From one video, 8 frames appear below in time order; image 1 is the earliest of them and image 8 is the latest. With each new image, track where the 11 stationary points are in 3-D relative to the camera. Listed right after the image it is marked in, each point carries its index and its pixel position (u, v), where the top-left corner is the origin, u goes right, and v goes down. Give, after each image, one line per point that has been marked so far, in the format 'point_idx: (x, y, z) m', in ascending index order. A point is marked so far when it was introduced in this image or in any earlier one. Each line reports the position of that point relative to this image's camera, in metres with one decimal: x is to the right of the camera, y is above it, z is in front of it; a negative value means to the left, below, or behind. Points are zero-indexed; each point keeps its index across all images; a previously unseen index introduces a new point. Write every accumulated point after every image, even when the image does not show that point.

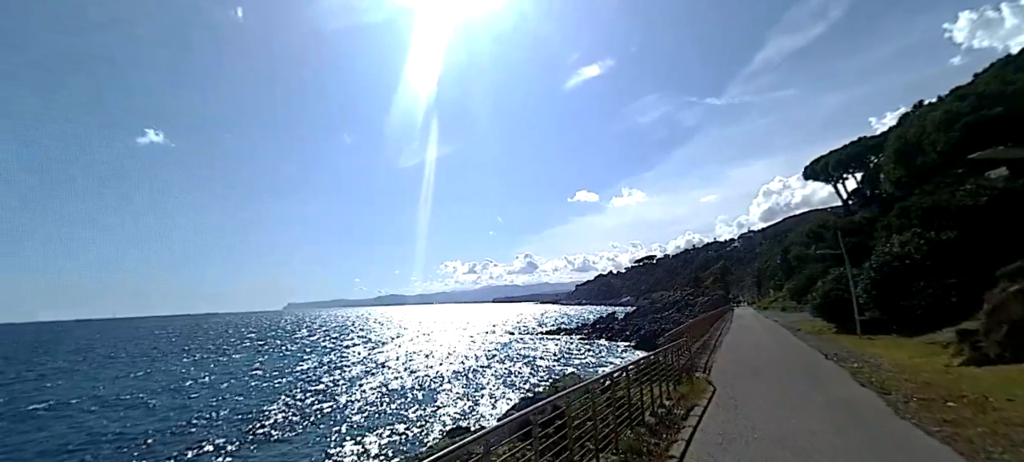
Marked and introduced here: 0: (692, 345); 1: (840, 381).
0: (+6.3, -4.1, +14.1) m
1: (+6.7, -3.1, +8.0) m
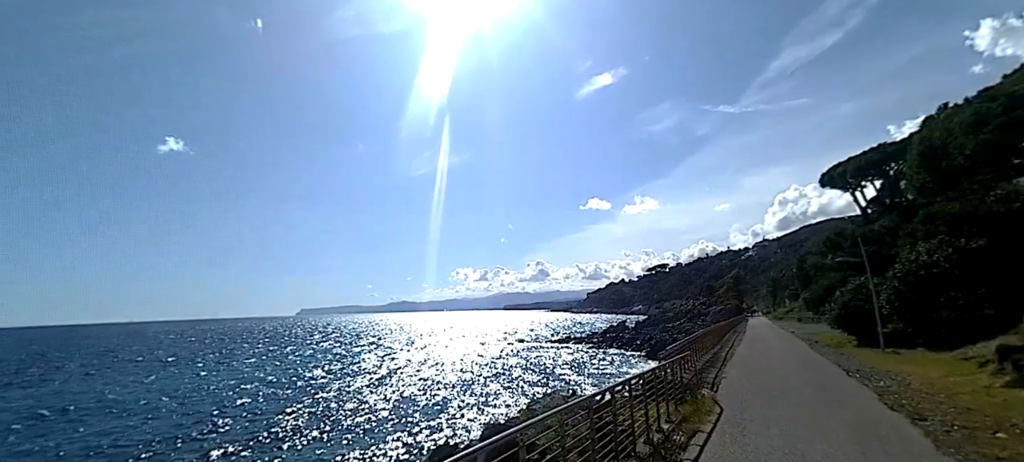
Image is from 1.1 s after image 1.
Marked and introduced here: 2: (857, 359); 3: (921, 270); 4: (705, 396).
0: (+6.3, -4.3, +13.4) m
1: (+6.6, -3.2, +7.3) m
2: (+12.5, -4.7, +14.3) m
3: (+18.7, -1.7, +17.9) m
4: (+3.9, -3.4, +8.1) m
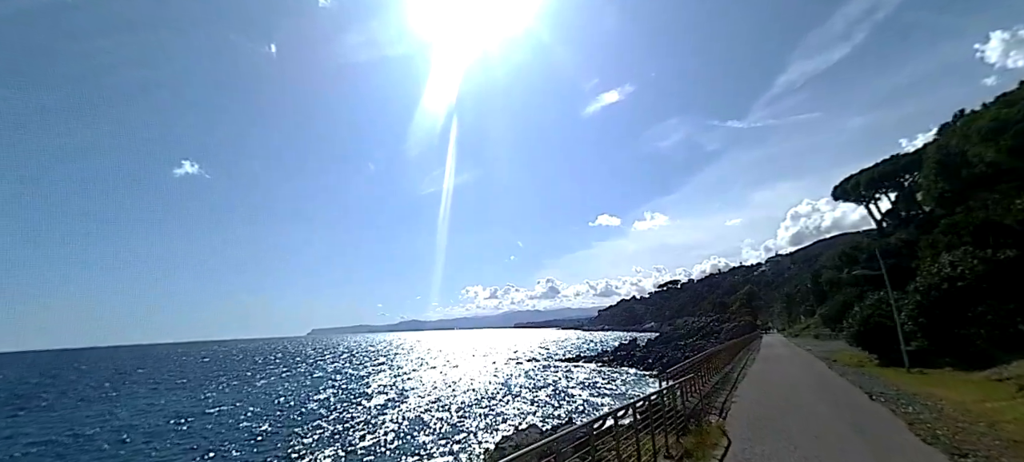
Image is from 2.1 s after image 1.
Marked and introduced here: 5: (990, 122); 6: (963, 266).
0: (+6.3, -4.7, +12.7) m
1: (+6.4, -3.4, +6.7) m
2: (+12.5, -5.1, +13.5) m
3: (+18.8, -2.2, +17.0) m
4: (+3.8, -3.6, +7.4) m
5: (+23.7, +5.4, +19.5) m
6: (+19.0, -1.5, +16.5) m
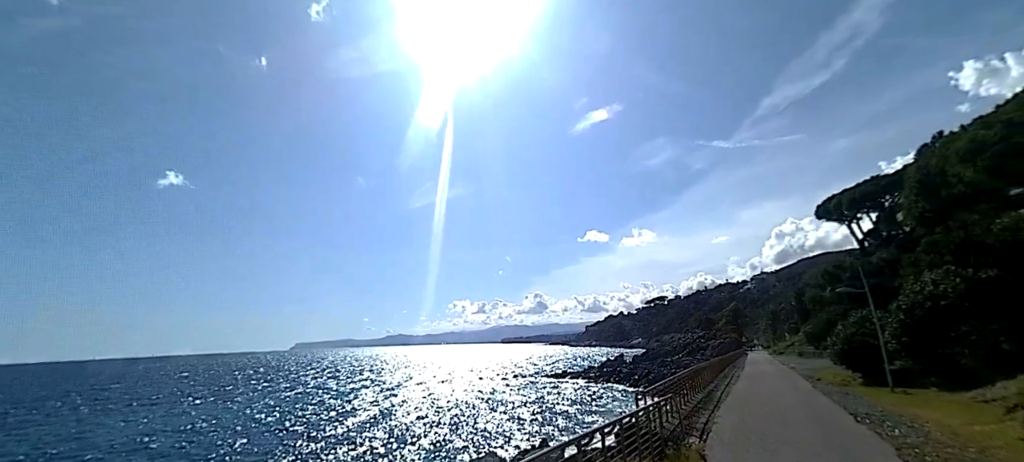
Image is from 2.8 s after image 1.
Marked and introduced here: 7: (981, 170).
0: (+5.6, -5.2, +12.3) m
1: (+5.9, -3.6, +6.4) m
2: (+11.8, -5.7, +13.3) m
3: (+18.0, -3.1, +17.0) m
4: (+3.3, -3.8, +7.1) m
5: (+23.0, +4.4, +20.0) m
6: (+18.2, -2.3, +16.6) m
7: (+22.3, +2.9, +18.9) m
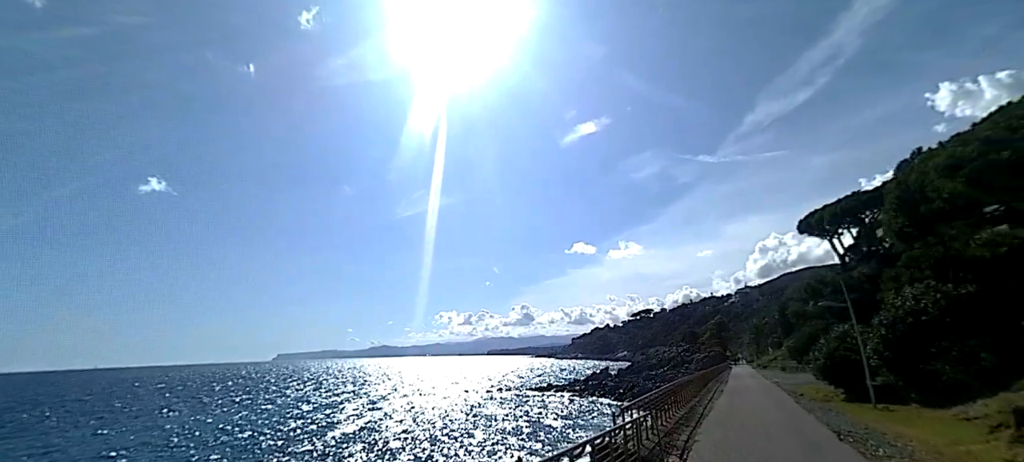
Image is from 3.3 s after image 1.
0: (+5.0, -5.6, +12.0) m
1: (+5.5, -3.8, +6.1) m
2: (+11.1, -6.2, +13.1) m
3: (+17.2, -3.7, +17.2) m
4: (+2.8, -4.0, +6.7) m
5: (+22.2, +3.6, +20.5) m
6: (+17.5, -2.9, +16.8) m
7: (+21.6, +2.1, +19.3) m
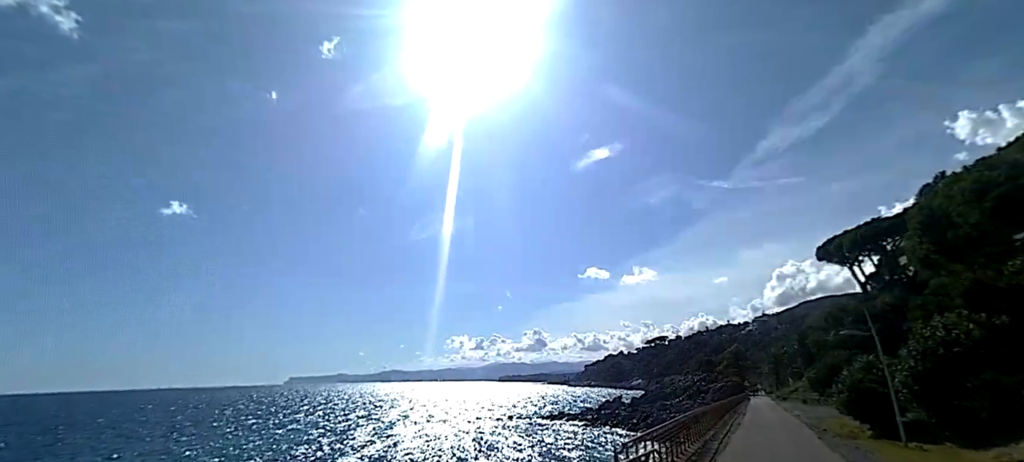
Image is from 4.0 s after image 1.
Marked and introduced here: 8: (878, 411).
0: (+5.1, -6.2, +11.3) m
1: (+5.5, -4.2, +5.5) m
2: (+11.3, -7.0, +12.2) m
3: (+17.5, -4.8, +16.2) m
4: (+2.8, -4.4, +6.2) m
5: (+22.6, +2.3, +19.8) m
6: (+17.8, -4.0, +15.8) m
7: (+22.0, +0.9, +18.6) m
8: (+17.7, -8.7, +19.2) m
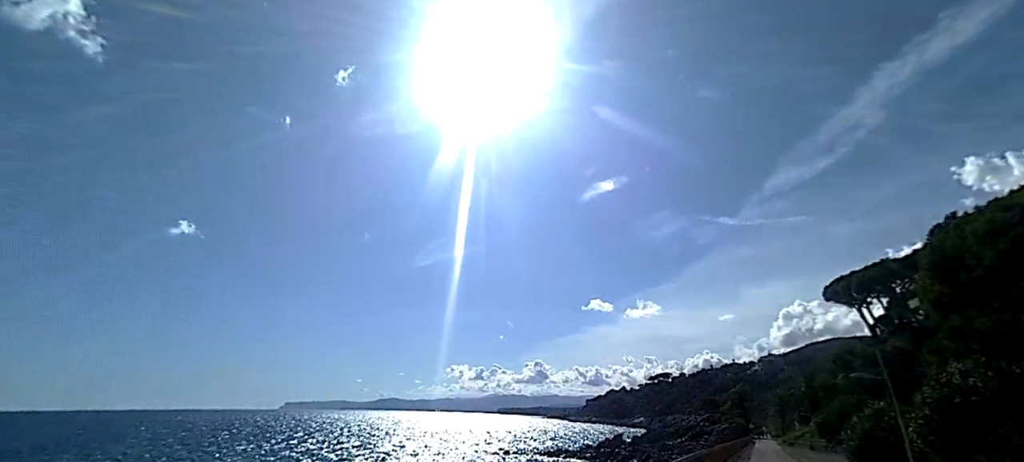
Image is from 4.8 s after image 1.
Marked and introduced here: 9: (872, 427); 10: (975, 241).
0: (+4.8, -7.1, +10.6) m
1: (+5.1, -4.6, +5.0) m
2: (+10.9, -8.1, +11.3) m
3: (+17.3, -6.5, +15.4) m
4: (+2.5, -4.8, +5.6) m
5: (+22.7, +0.2, +19.4) m
6: (+17.6, -5.6, +15.1) m
7: (+22.0, -1.1, +18.1) m
8: (+17.3, -10.6, +18.1) m
9: (+17.3, -9.4, +18.9) m
10: (+22.7, -0.7, +19.7) m
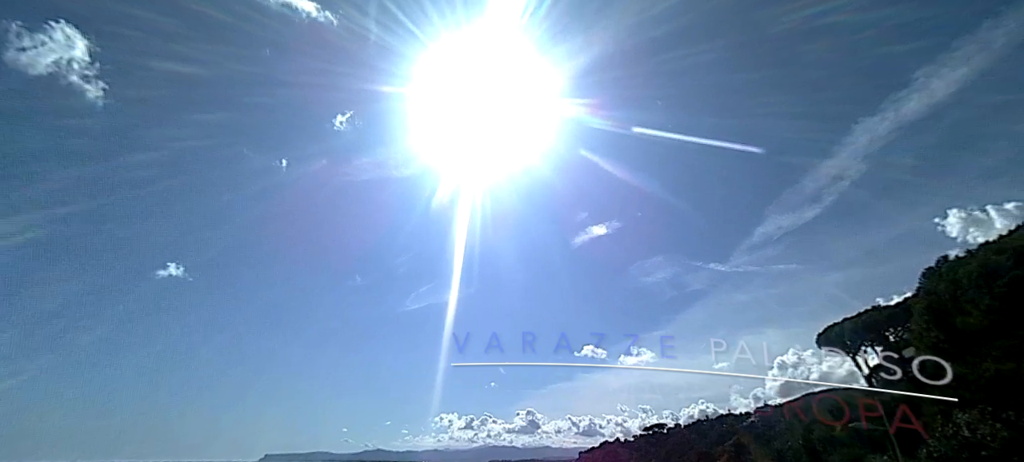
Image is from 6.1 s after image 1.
0: (+4.0, -7.9, +9.3) m
1: (+4.5, -4.9, +4.0) m
2: (+10.1, -9.1, +10.1) m
3: (+16.4, -8.1, +14.4) m
4: (+1.8, -5.1, +4.6) m
5: (+21.9, -2.0, +19.2) m
6: (+16.7, -7.2, +14.2) m
7: (+21.1, -3.1, +17.8) m
8: (+16.4, -12.4, +16.7) m
9: (+16.4, -11.4, +17.6) m
10: (+21.8, -2.9, +19.4) m
